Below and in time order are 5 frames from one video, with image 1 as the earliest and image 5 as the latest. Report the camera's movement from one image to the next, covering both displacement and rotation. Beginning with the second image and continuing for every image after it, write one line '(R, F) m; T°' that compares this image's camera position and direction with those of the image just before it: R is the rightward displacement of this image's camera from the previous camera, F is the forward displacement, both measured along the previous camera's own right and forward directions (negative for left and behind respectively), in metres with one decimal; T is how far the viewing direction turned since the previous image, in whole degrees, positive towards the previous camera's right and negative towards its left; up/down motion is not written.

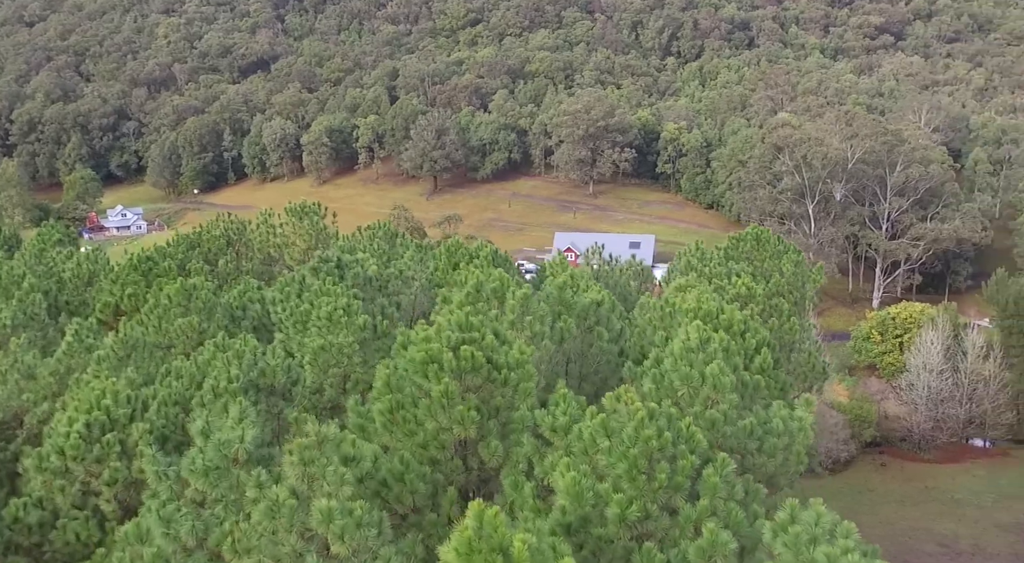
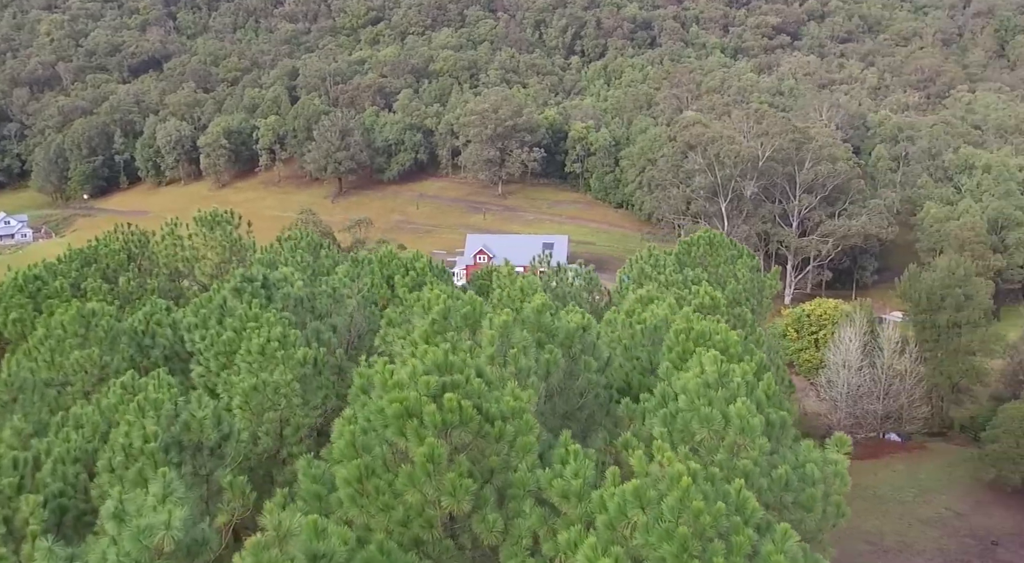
(-0.4, +1.2) m; +5°
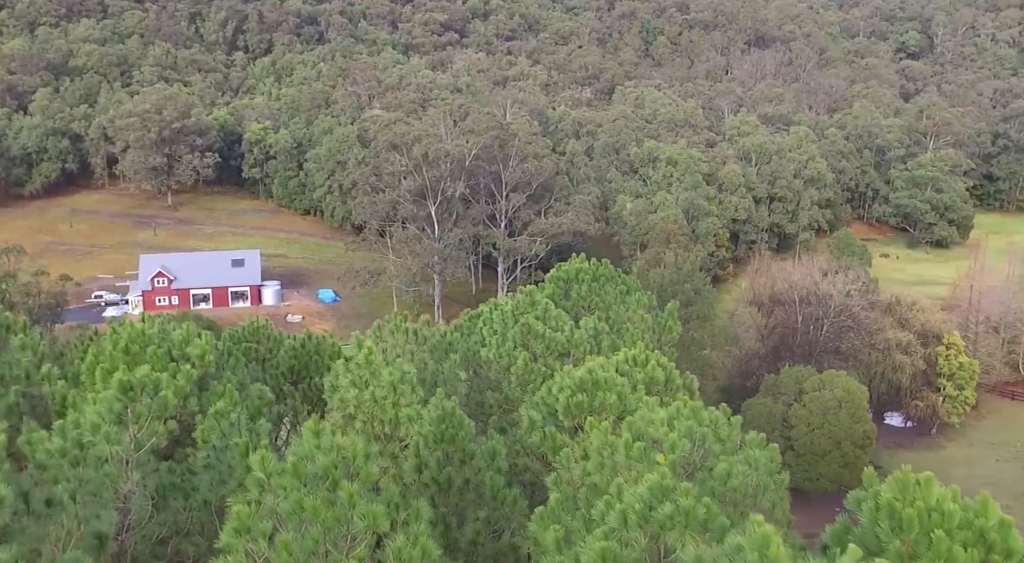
(-1.1, +4.4) m; +18°
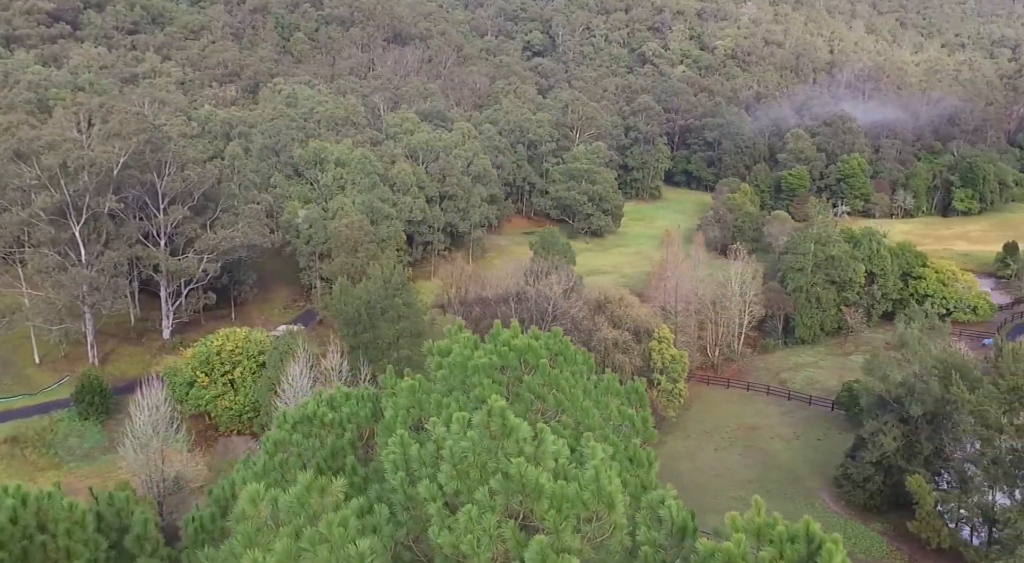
(-1.4, +4.7) m; +19°
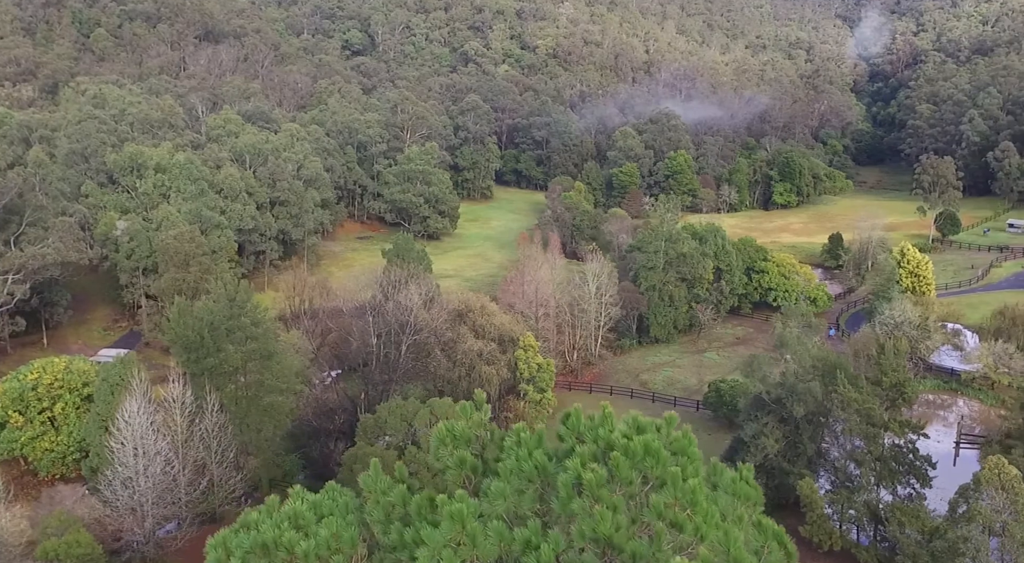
(-1.1, +2.6) m; +9°
